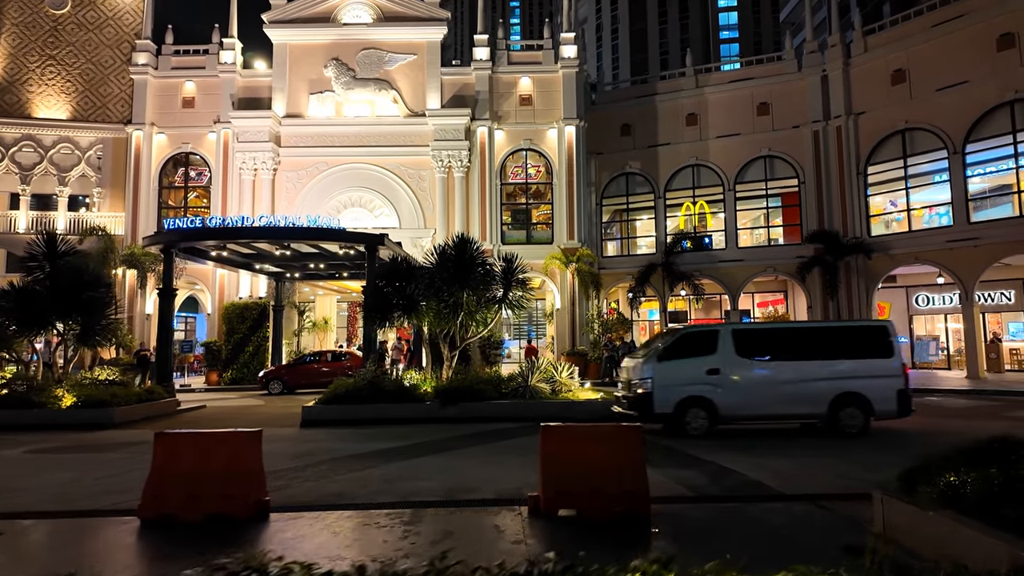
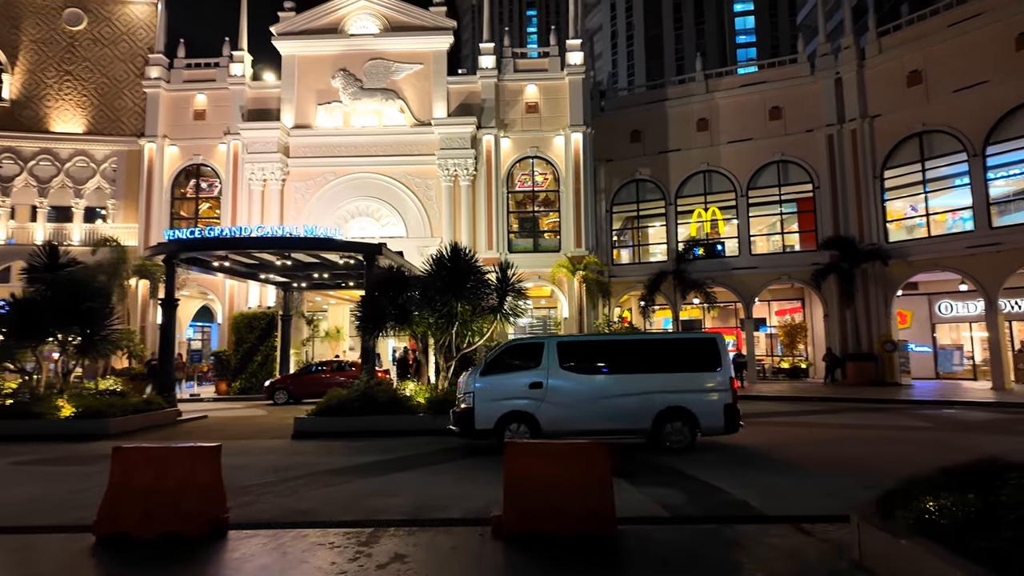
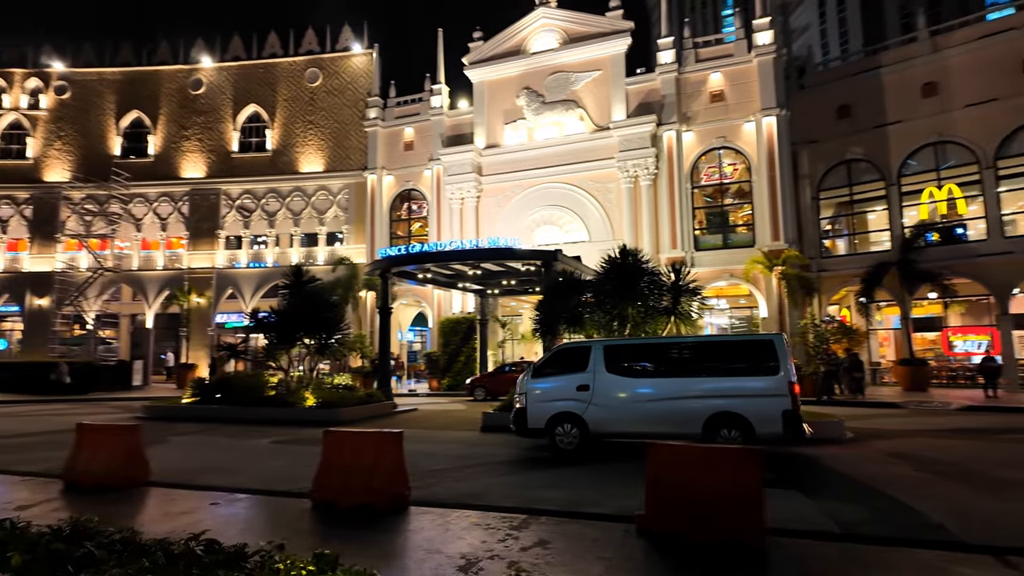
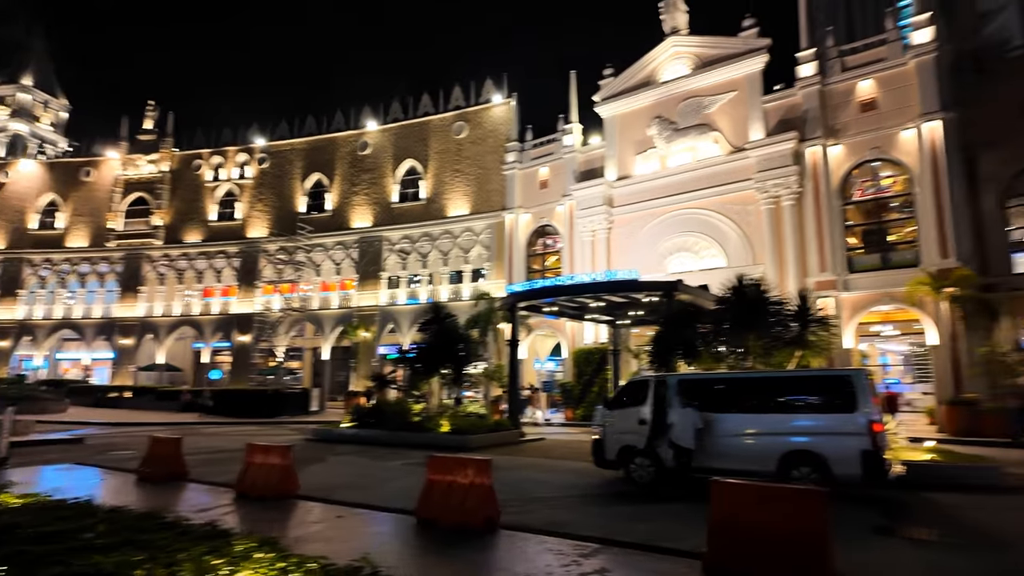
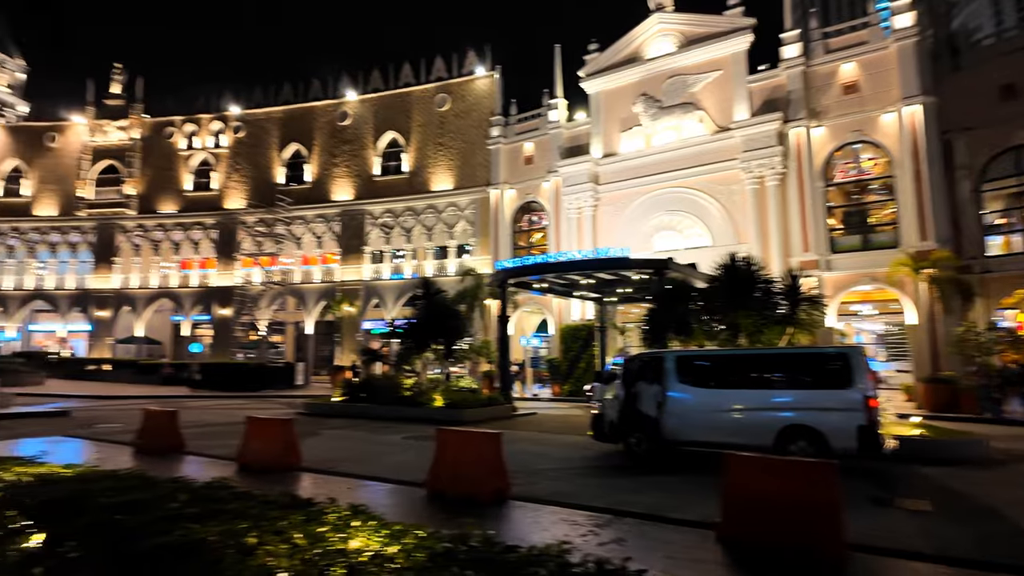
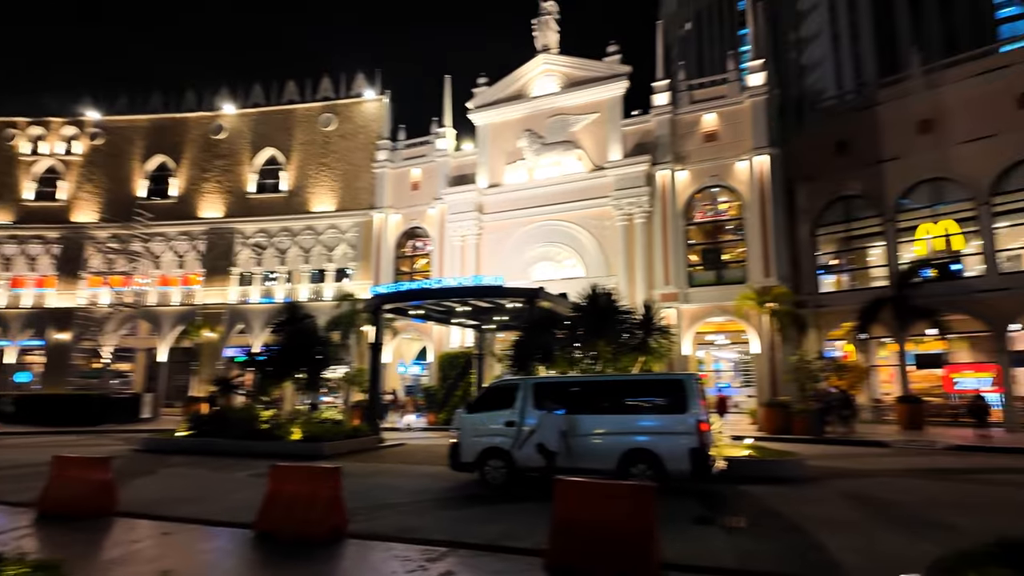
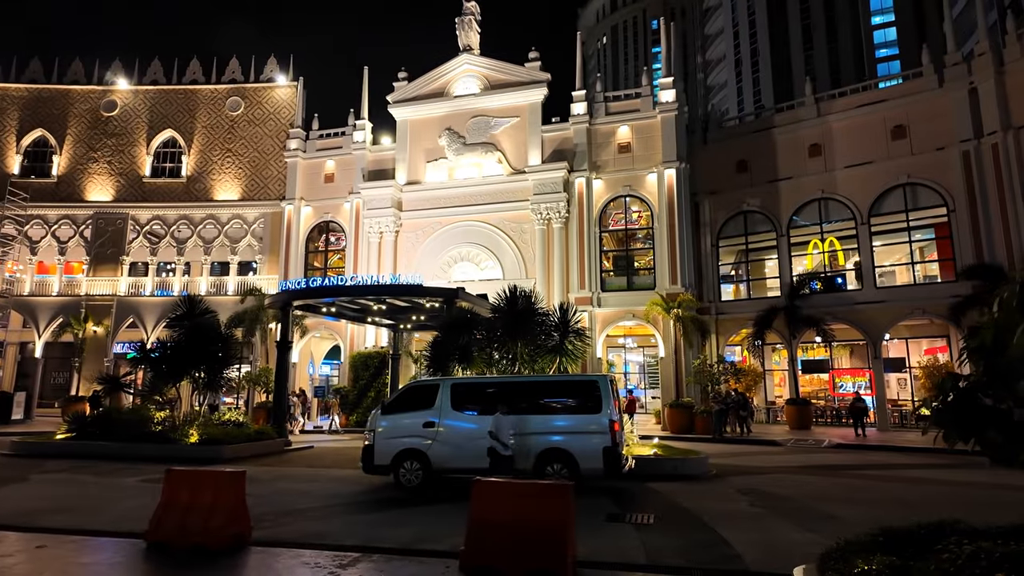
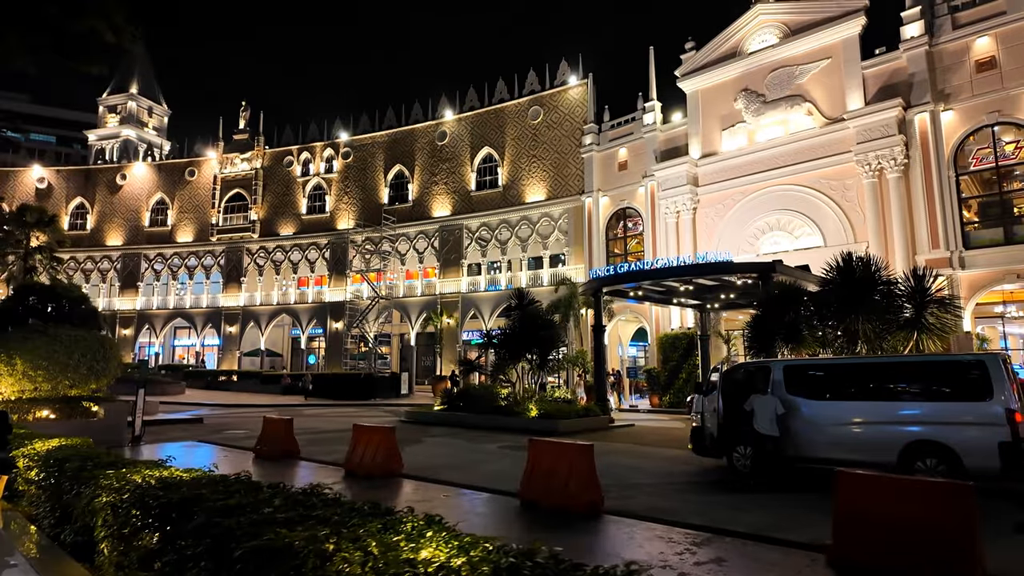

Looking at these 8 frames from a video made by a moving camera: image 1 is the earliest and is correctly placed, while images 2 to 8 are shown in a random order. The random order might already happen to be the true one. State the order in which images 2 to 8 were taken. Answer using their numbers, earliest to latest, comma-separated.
2, 3, 5, 8, 4, 6, 7
